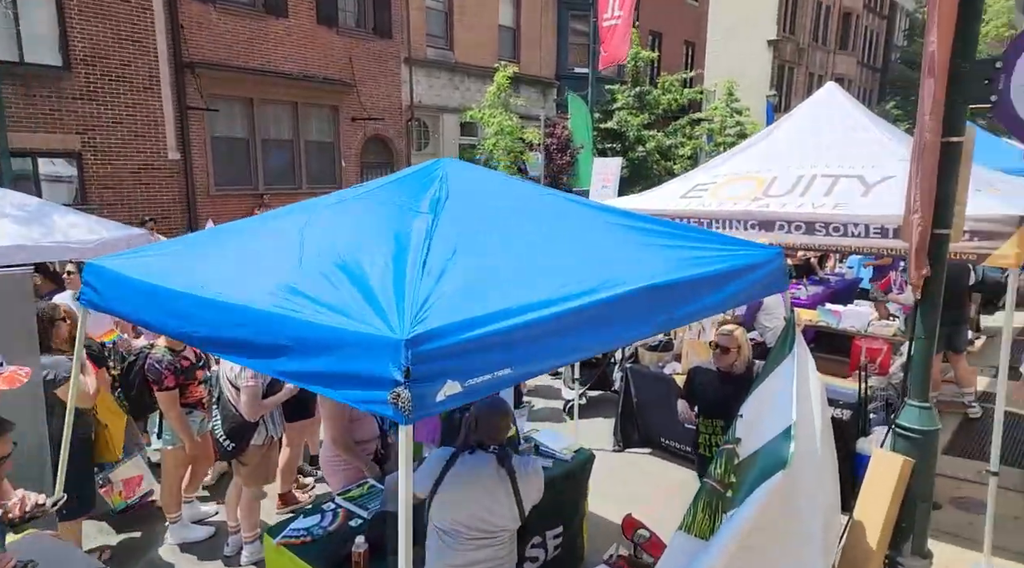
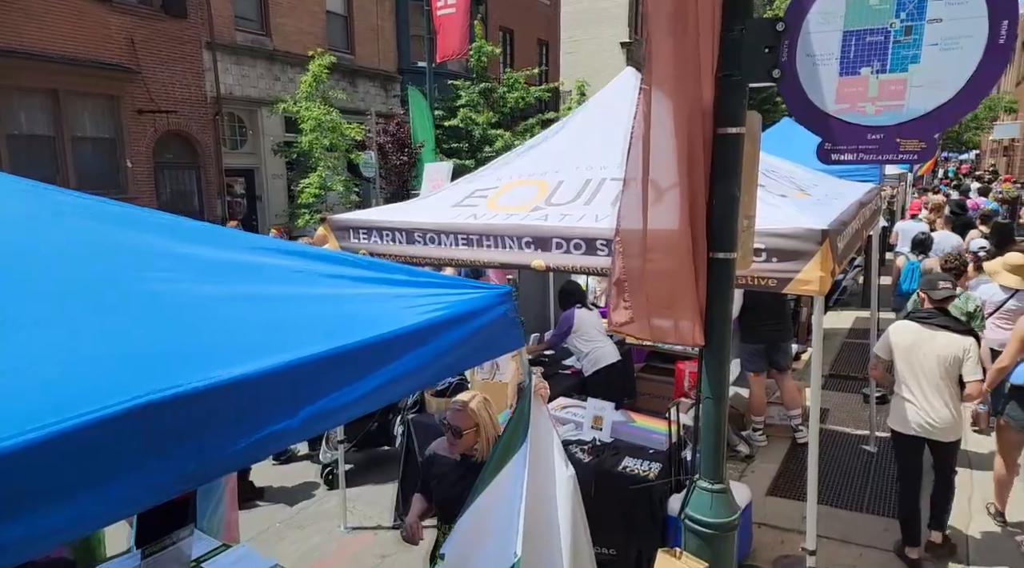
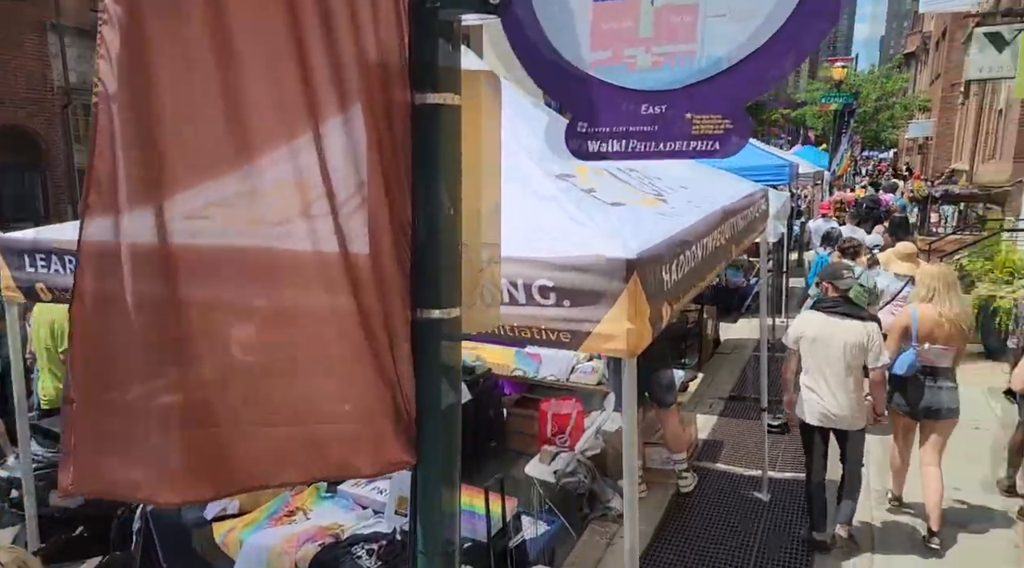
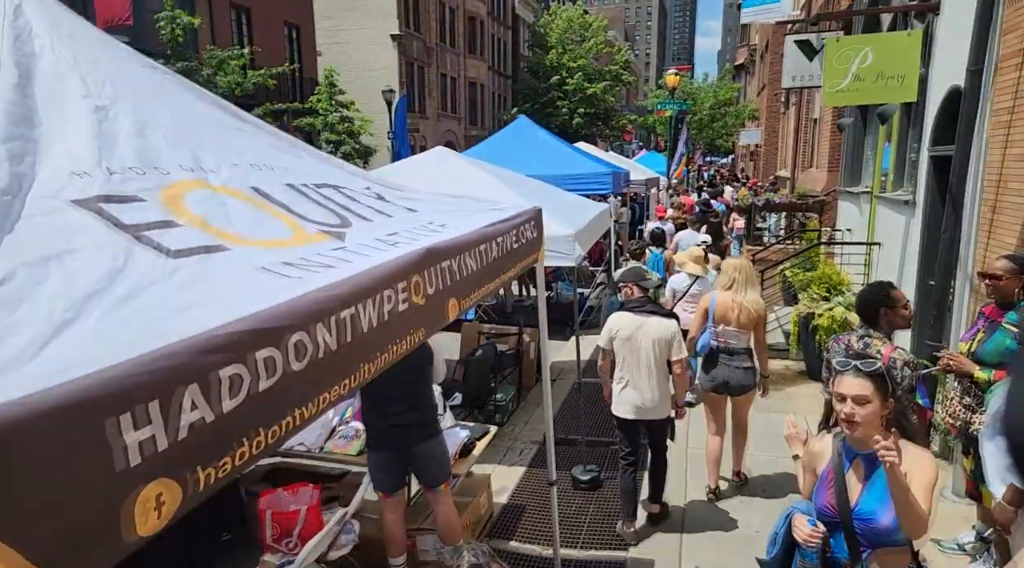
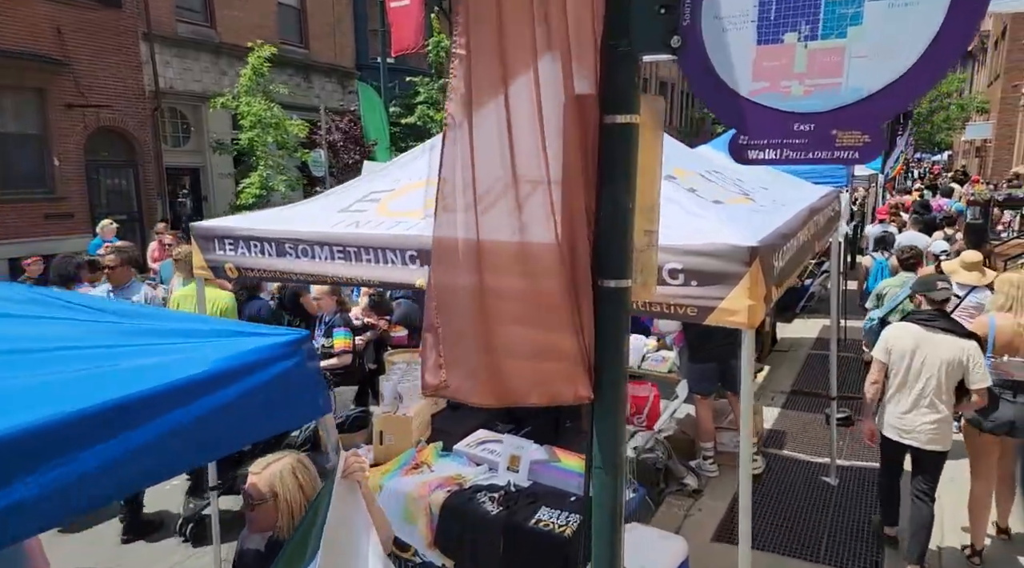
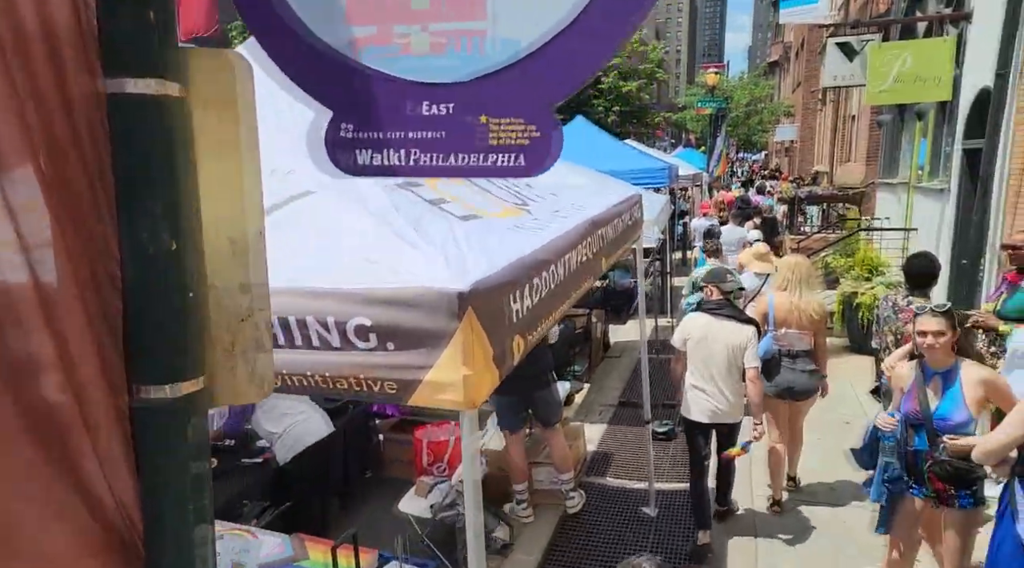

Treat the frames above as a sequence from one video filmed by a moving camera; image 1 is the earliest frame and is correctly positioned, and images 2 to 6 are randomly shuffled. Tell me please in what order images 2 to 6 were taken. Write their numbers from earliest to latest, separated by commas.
2, 5, 3, 6, 4
